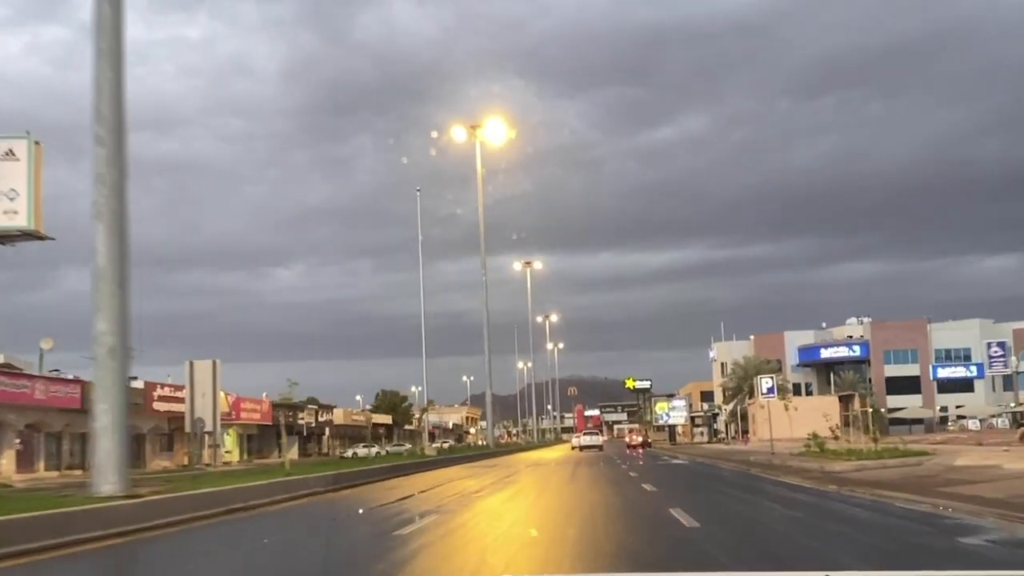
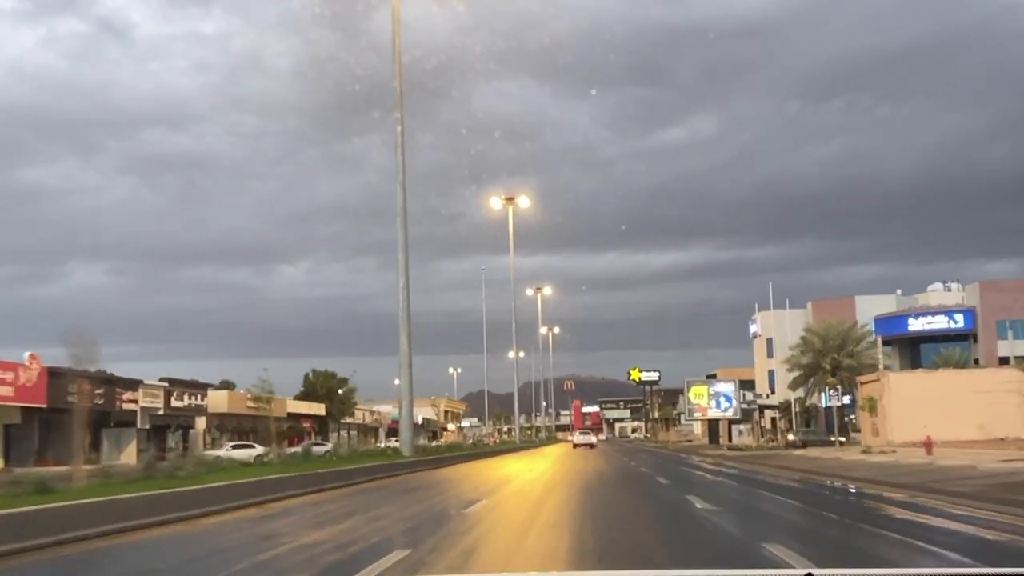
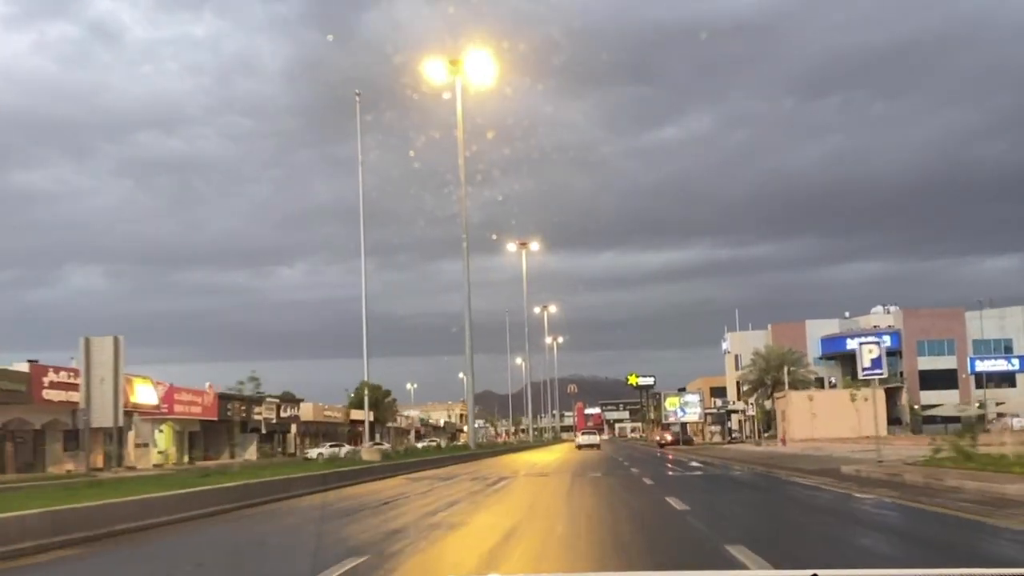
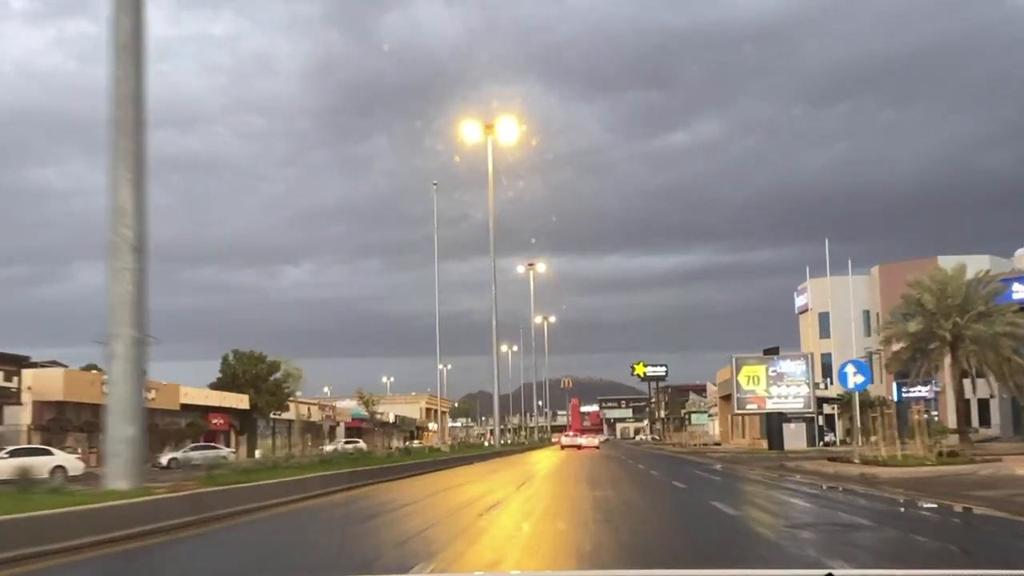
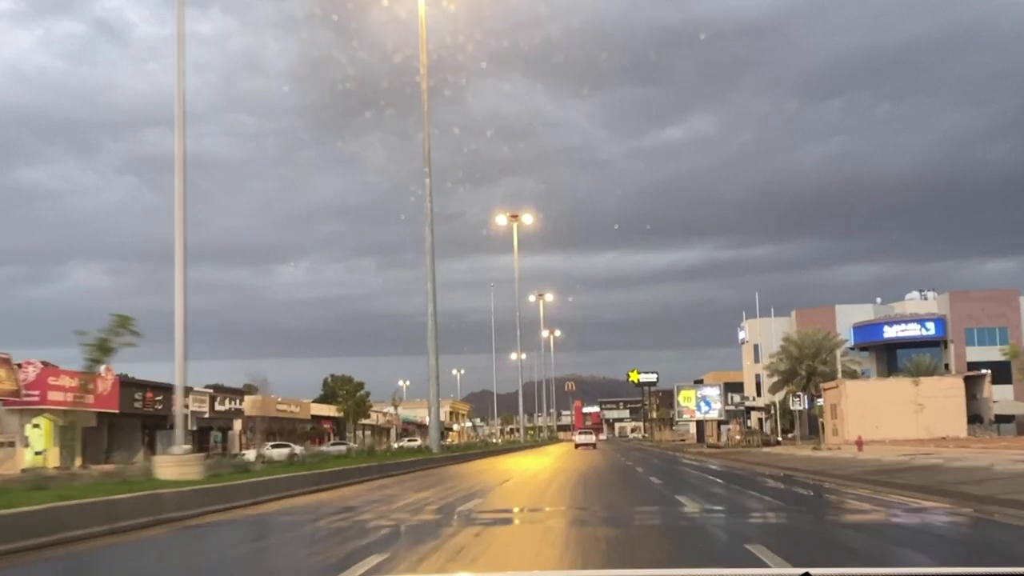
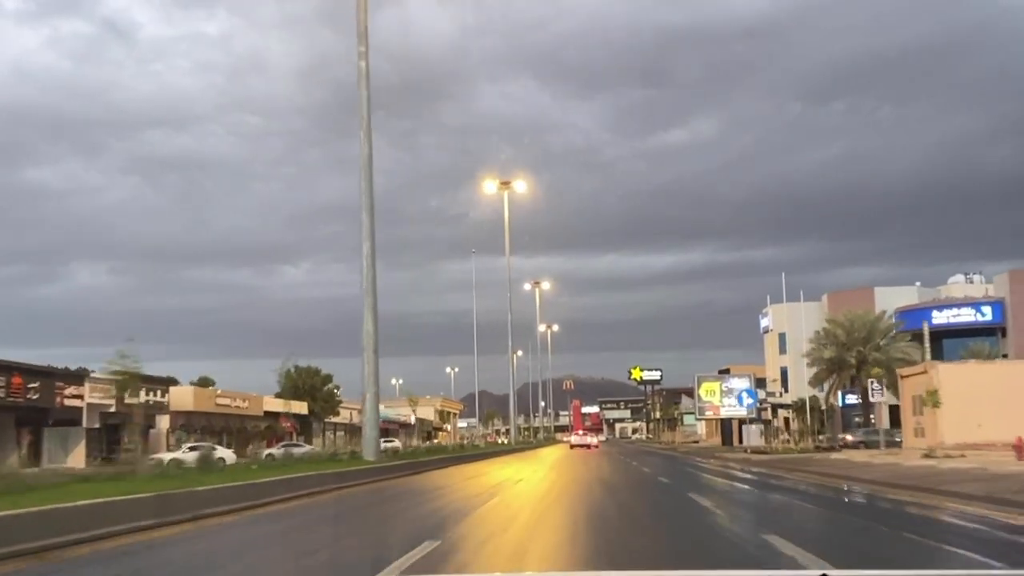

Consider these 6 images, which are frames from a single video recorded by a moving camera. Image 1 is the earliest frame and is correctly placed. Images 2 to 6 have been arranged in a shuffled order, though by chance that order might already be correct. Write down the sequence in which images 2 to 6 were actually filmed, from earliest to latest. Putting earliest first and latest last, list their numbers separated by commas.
3, 5, 2, 6, 4
